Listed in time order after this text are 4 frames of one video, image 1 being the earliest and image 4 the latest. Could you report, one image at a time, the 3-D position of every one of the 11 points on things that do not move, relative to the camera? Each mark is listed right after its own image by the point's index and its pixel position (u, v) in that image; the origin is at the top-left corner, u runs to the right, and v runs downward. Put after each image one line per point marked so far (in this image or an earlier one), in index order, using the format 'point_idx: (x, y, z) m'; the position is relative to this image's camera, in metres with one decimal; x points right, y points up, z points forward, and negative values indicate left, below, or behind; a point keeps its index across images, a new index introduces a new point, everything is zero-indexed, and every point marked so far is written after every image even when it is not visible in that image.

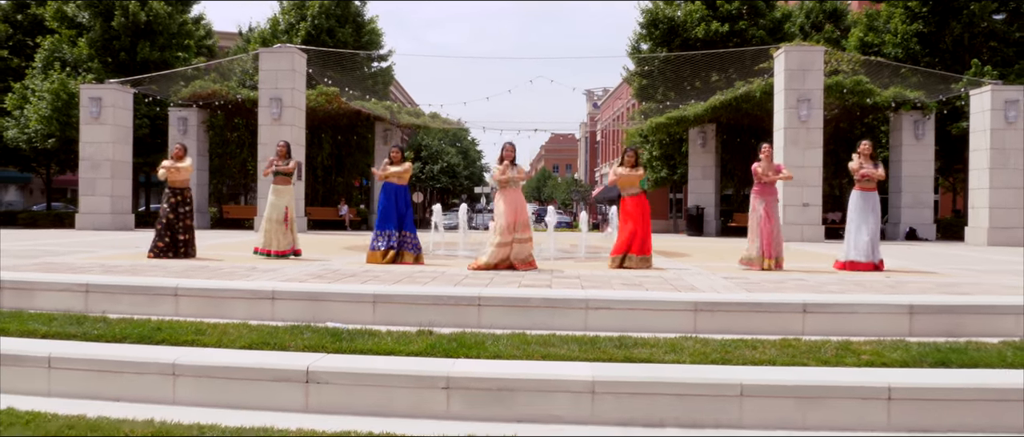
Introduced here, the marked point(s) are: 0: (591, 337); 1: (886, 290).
0: (+0.7, -1.0, +5.9) m
1: (+3.9, -0.7, +7.3) m
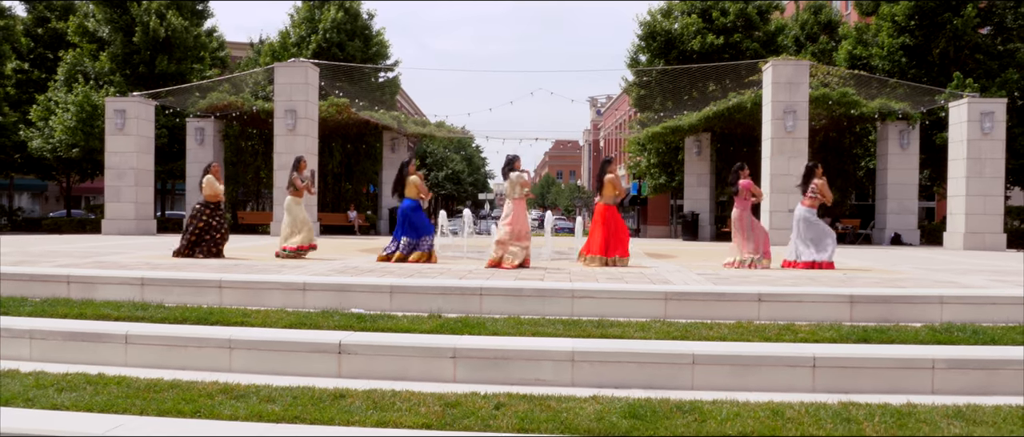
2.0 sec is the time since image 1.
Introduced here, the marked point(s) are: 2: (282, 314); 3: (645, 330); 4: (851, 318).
0: (+0.6, -1.0, +7.0) m
1: (+3.9, -0.8, +8.4) m
2: (-2.3, -1.0, +7.0) m
3: (+1.2, -1.0, +6.6) m
4: (+3.5, -1.0, +7.4) m
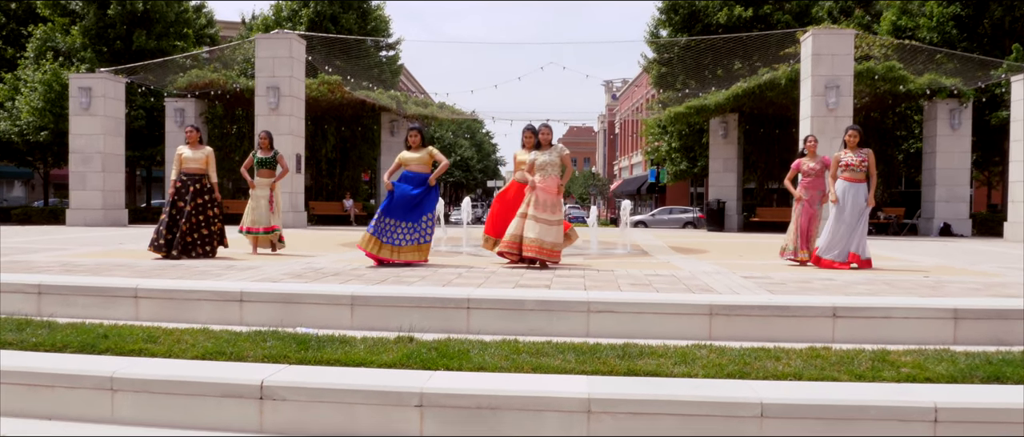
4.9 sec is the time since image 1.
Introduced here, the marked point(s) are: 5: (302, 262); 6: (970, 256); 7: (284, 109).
0: (+0.6, -0.9, +5.3) m
1: (+3.9, -0.7, +6.6) m
2: (-2.3, -0.9, +5.3) m
3: (+1.2, -1.0, +4.8) m
4: (+3.5, -1.0, +5.6) m
5: (-2.4, -0.5, +8.2) m
6: (+7.4, -0.6, +11.3) m
7: (-6.0, +2.9, +18.7) m
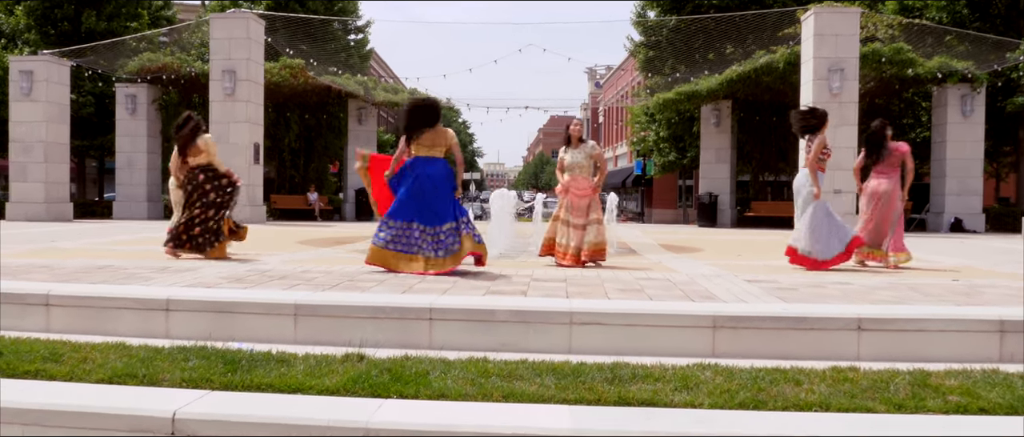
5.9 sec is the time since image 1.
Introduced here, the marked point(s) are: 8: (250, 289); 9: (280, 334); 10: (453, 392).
0: (+0.4, -0.9, +4.5) m
1: (+3.7, -0.7, +5.8) m
2: (-2.5, -0.9, +4.4) m
3: (+1.0, -1.0, +4.0) m
4: (+3.3, -0.9, +4.8) m
5: (-2.7, -0.5, +7.4) m
6: (+7.1, -0.6, +10.6) m
7: (-6.3, +3.0, +17.8) m
8: (-2.1, -0.6, +5.7) m
9: (-1.6, -0.8, +5.0) m
10: (-0.3, -1.0, +3.9) m
